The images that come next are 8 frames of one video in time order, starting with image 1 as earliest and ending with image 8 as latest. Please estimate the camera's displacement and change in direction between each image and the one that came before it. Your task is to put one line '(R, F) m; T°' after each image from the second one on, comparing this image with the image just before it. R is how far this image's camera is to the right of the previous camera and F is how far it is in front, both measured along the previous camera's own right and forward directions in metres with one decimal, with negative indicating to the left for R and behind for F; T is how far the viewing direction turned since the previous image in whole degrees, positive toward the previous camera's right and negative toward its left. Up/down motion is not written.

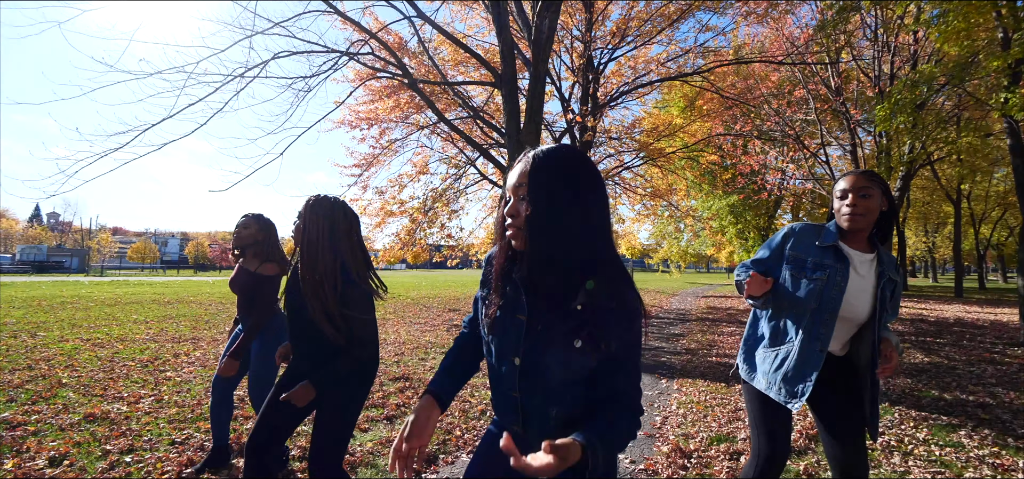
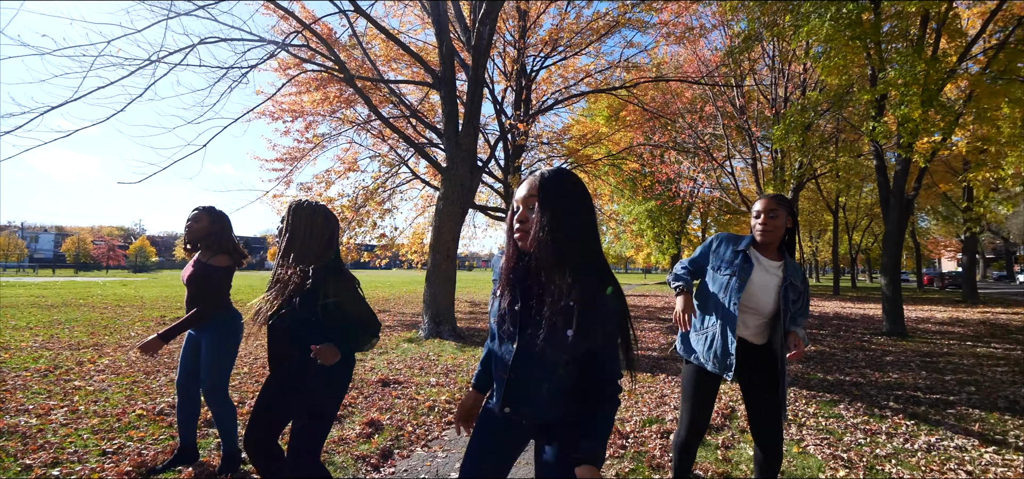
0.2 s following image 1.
(-0.2, -0.2) m; +9°
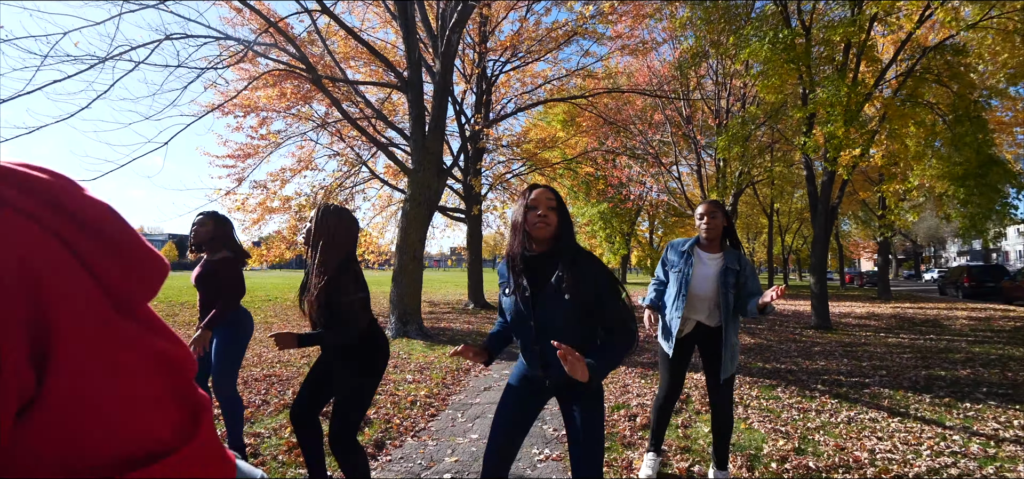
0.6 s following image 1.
(-0.3, -0.3) m; +6°
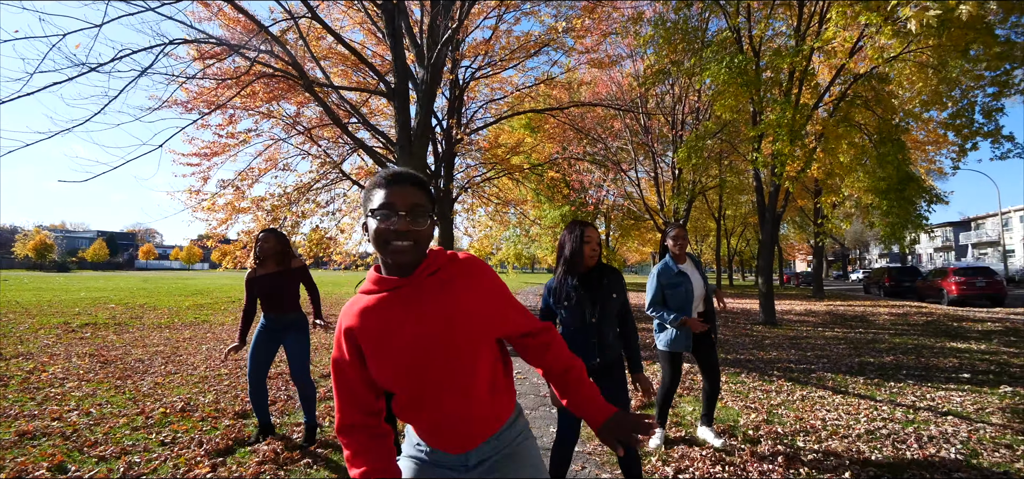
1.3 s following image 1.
(-0.5, -0.5) m; +6°
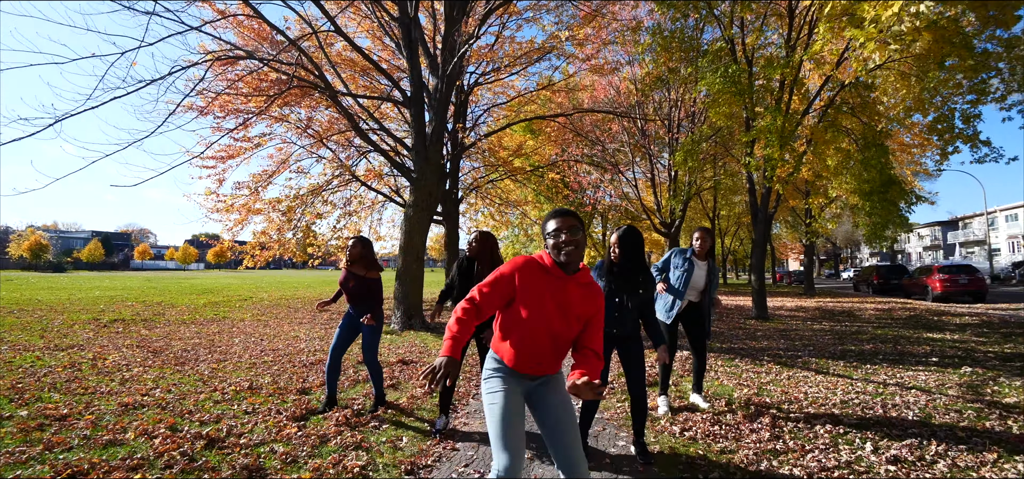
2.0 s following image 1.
(-0.3, -0.6) m; +1°
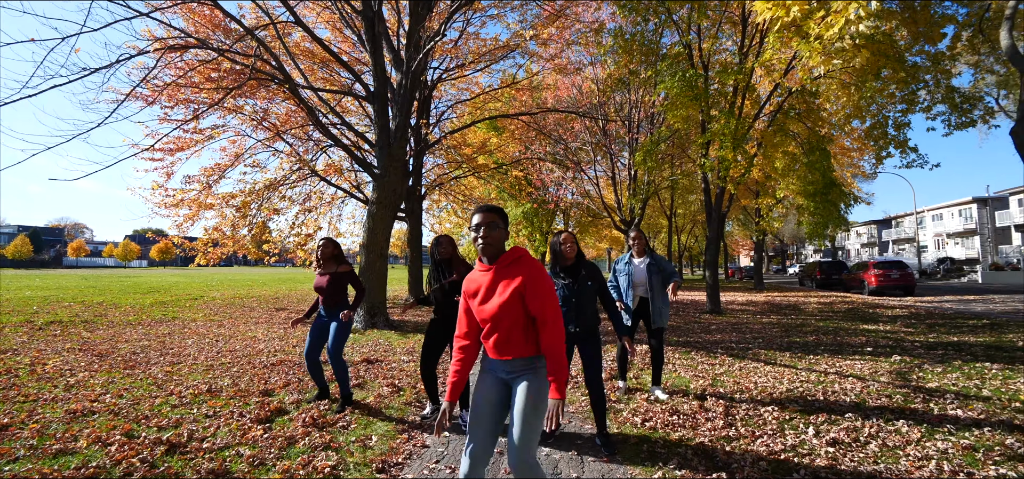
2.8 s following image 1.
(-0.1, -0.1) m; +5°
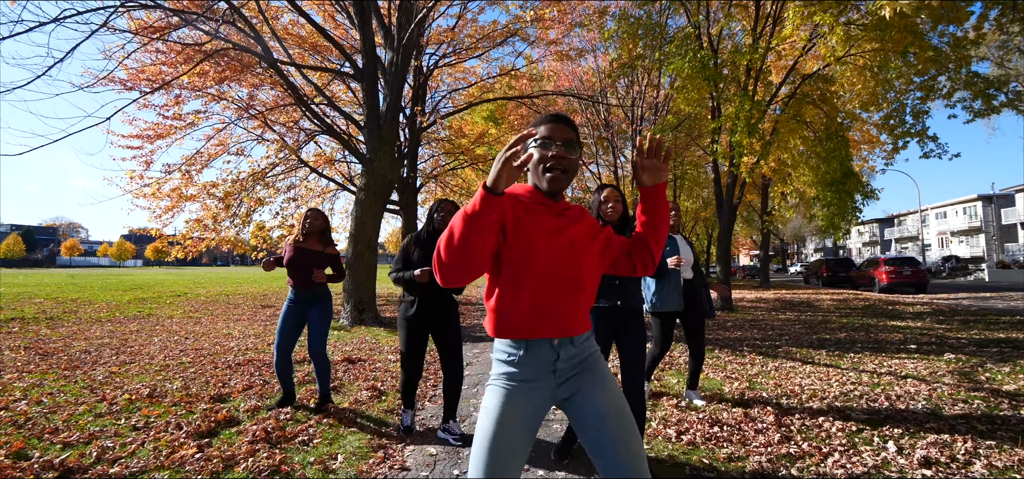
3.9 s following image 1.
(0.0, +0.7) m; 0°
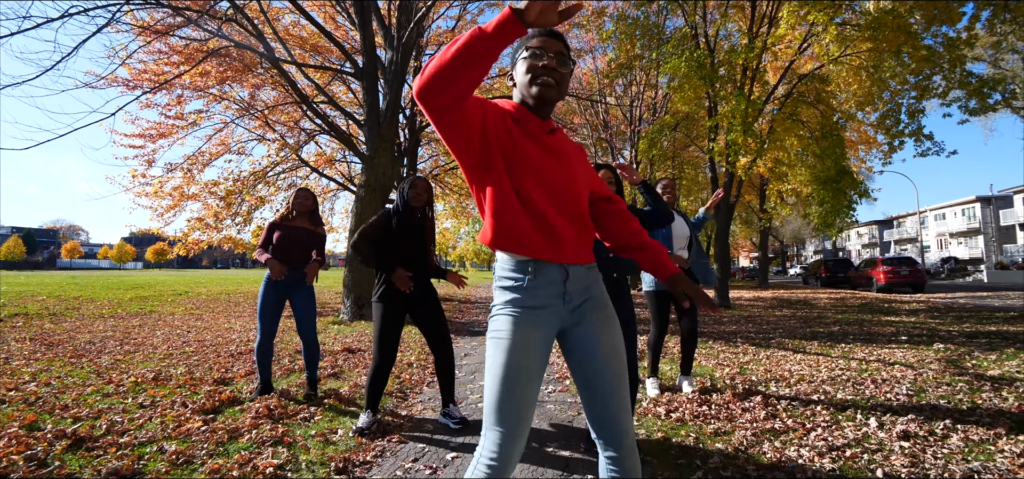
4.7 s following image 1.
(0.0, -0.1) m; 0°
